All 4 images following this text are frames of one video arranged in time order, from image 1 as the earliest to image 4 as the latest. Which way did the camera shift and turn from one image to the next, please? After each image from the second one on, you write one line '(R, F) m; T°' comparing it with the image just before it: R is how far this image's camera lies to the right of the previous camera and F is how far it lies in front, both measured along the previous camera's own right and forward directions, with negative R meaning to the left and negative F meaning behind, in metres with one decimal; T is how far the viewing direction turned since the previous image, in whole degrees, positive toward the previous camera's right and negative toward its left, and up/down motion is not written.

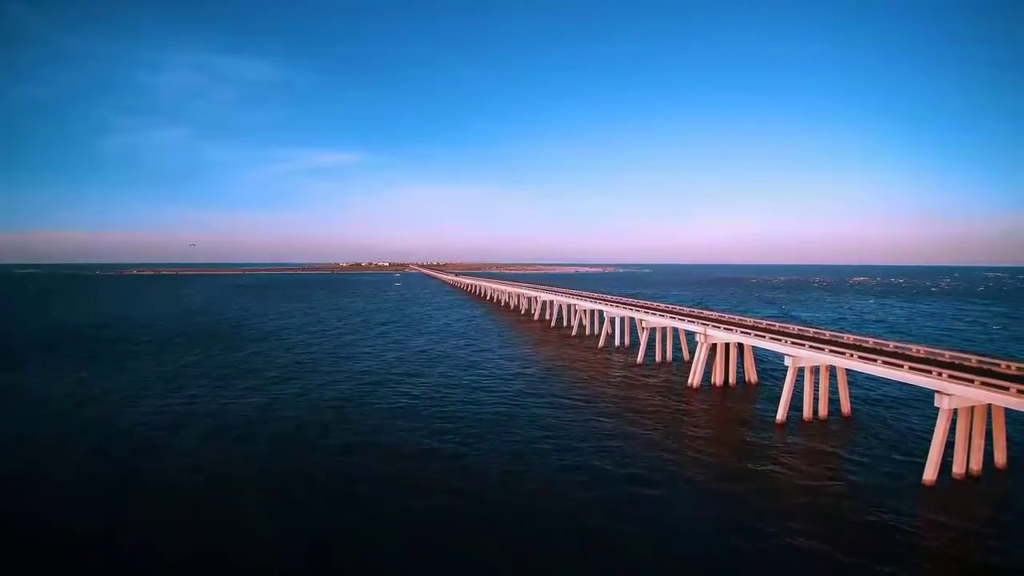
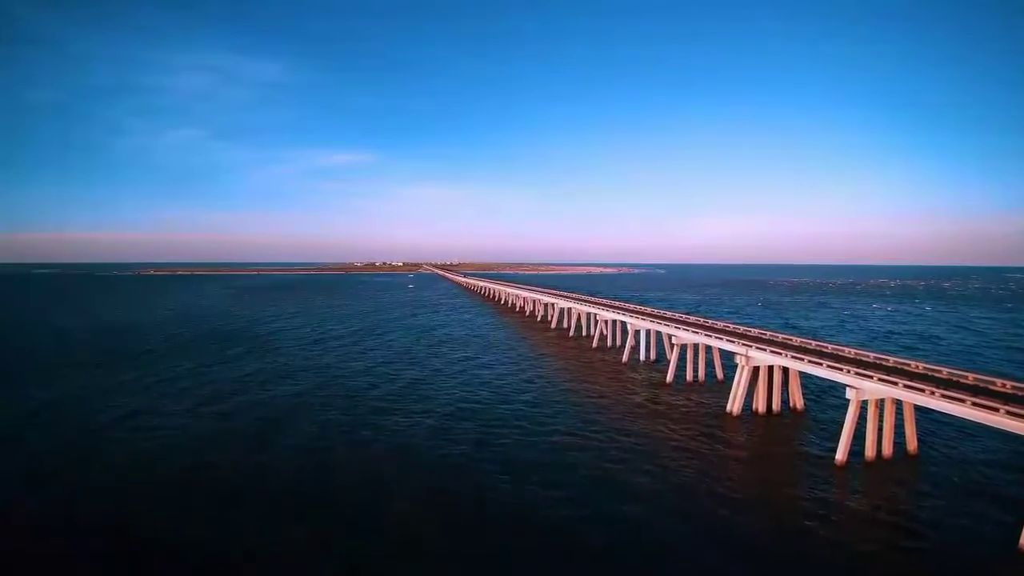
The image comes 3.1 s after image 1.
(-0.2, +1.4) m; -1°
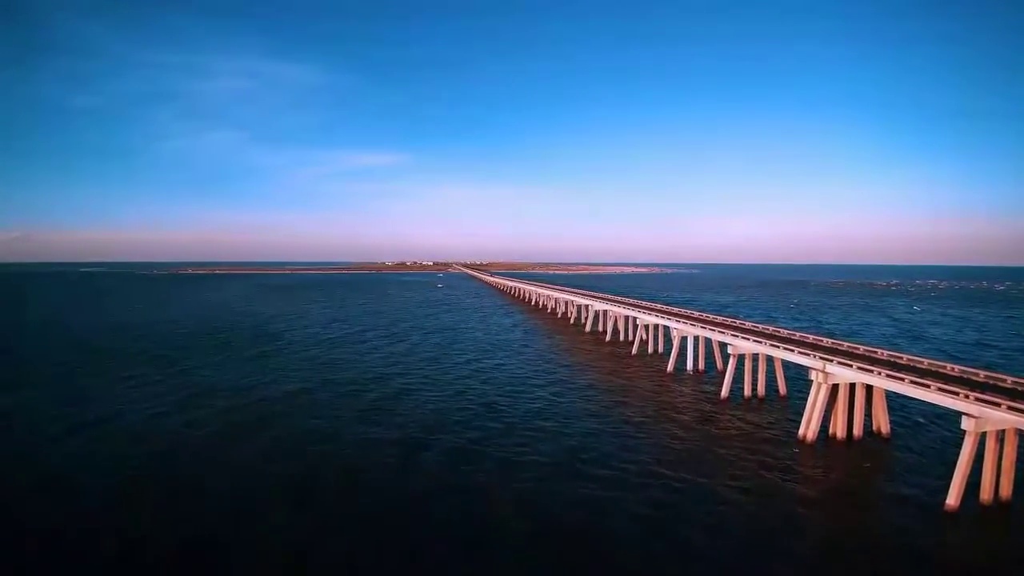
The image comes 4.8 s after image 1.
(-0.2, +1.6) m; -3°
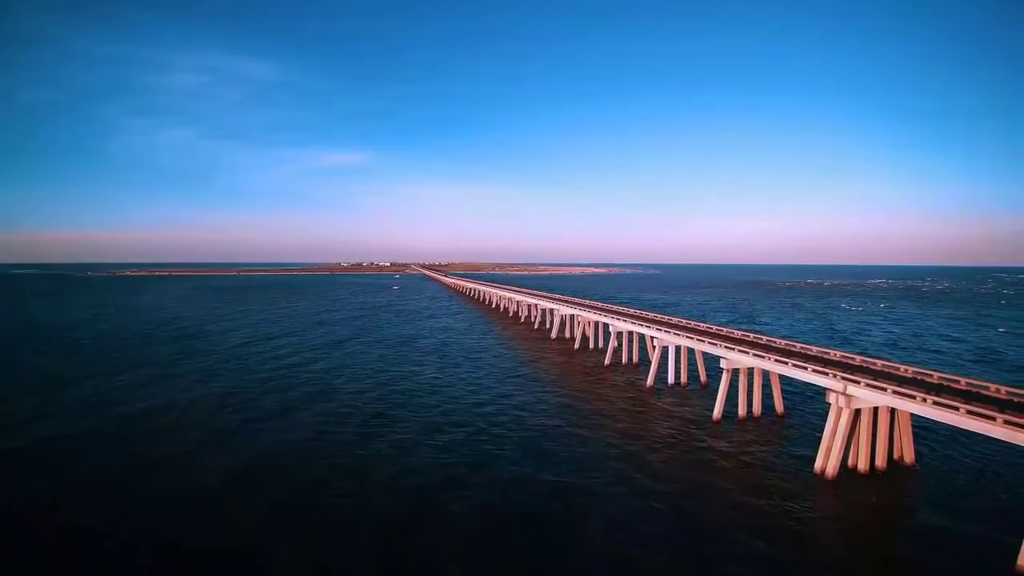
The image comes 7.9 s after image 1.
(0.0, +2.4) m; +4°
